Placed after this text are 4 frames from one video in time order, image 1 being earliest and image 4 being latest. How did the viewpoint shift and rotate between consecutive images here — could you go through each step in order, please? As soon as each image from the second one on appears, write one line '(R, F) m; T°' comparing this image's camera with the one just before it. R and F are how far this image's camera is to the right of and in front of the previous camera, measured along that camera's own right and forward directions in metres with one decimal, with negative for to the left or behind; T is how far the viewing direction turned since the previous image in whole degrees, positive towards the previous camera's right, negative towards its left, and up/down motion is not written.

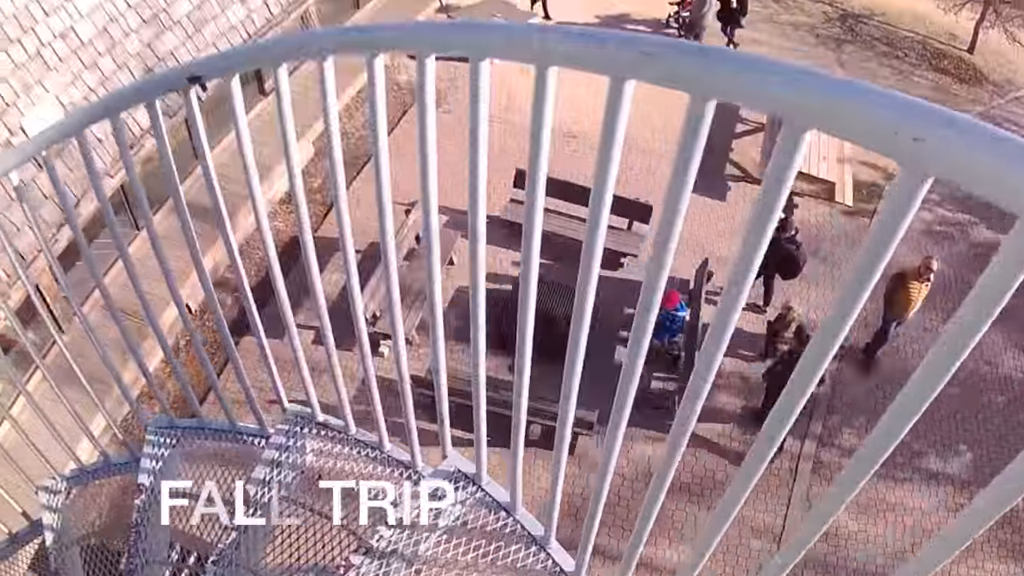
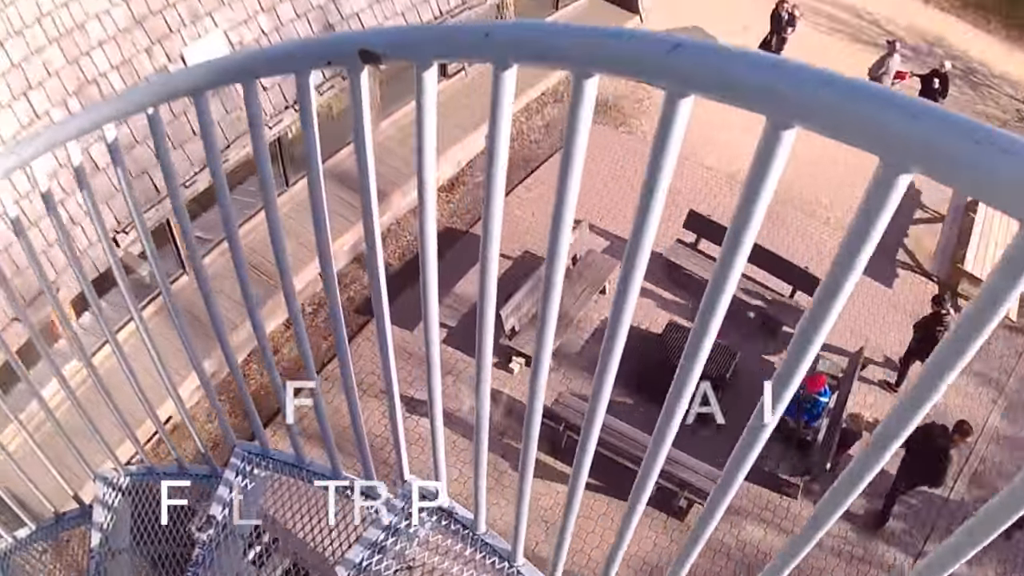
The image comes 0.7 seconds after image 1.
(-0.3, +1.0) m; -9°
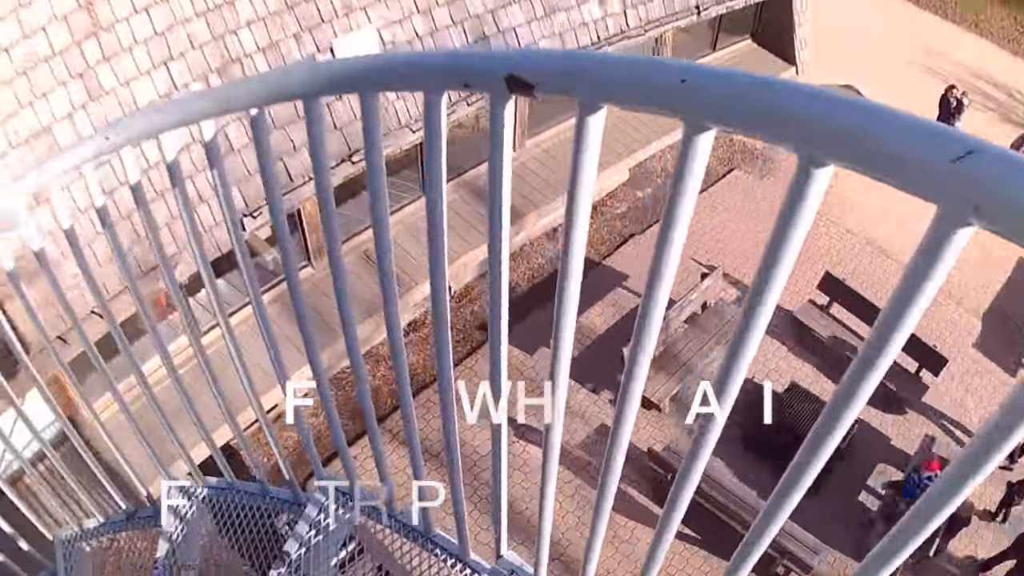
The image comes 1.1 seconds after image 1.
(-3.9, +1.8) m; +39°
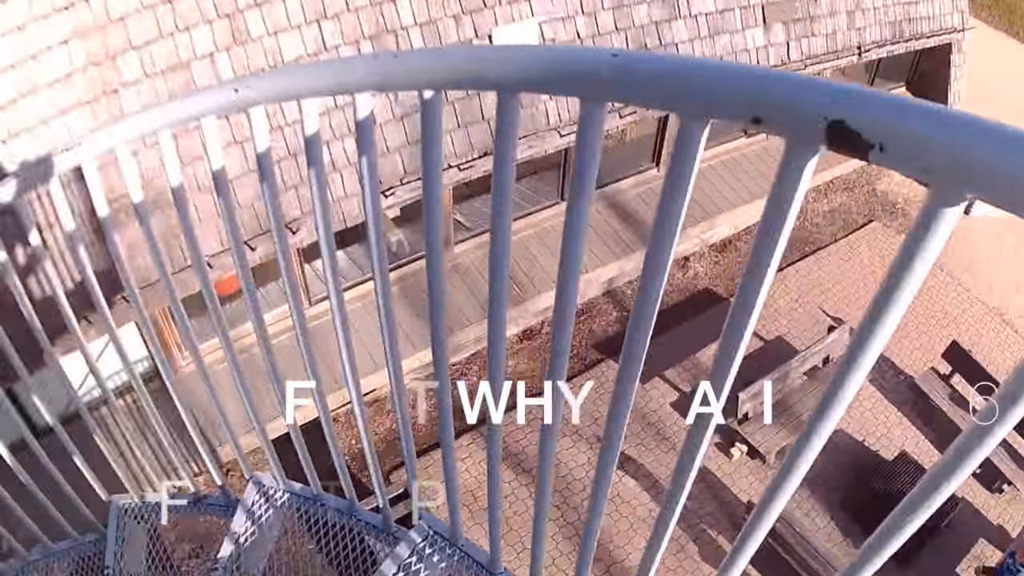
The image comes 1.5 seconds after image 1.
(-0.1, +0.2) m; -8°
